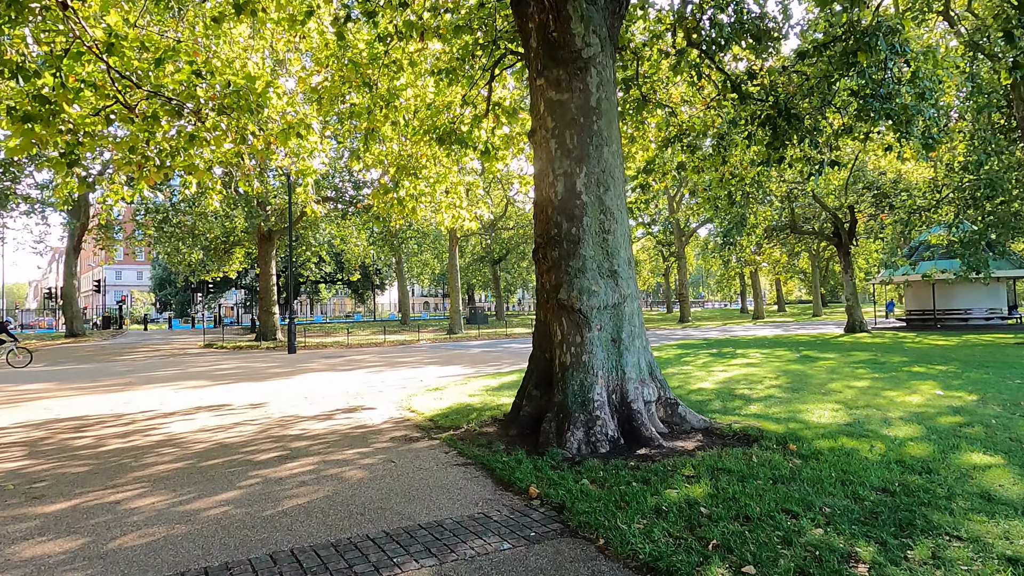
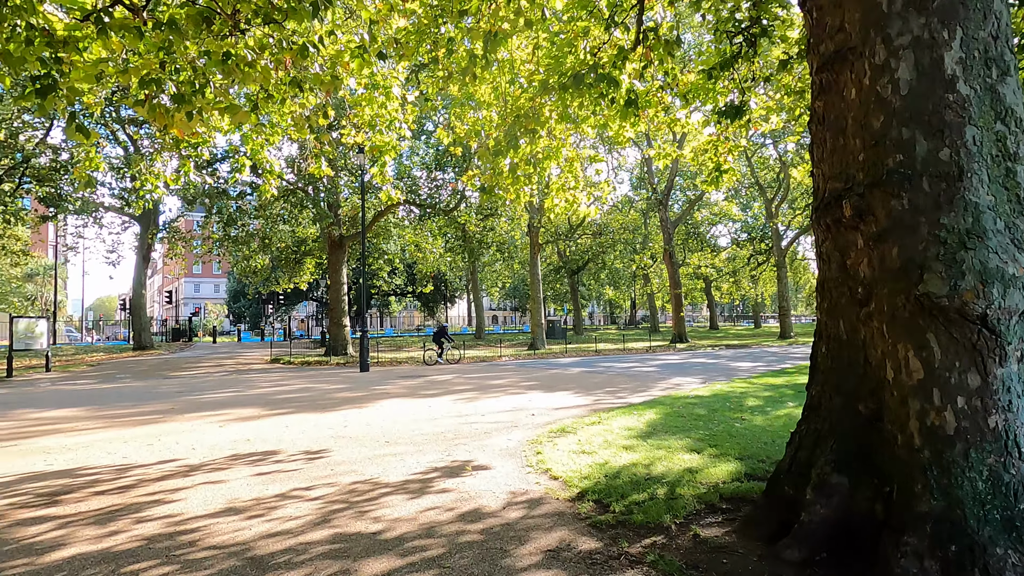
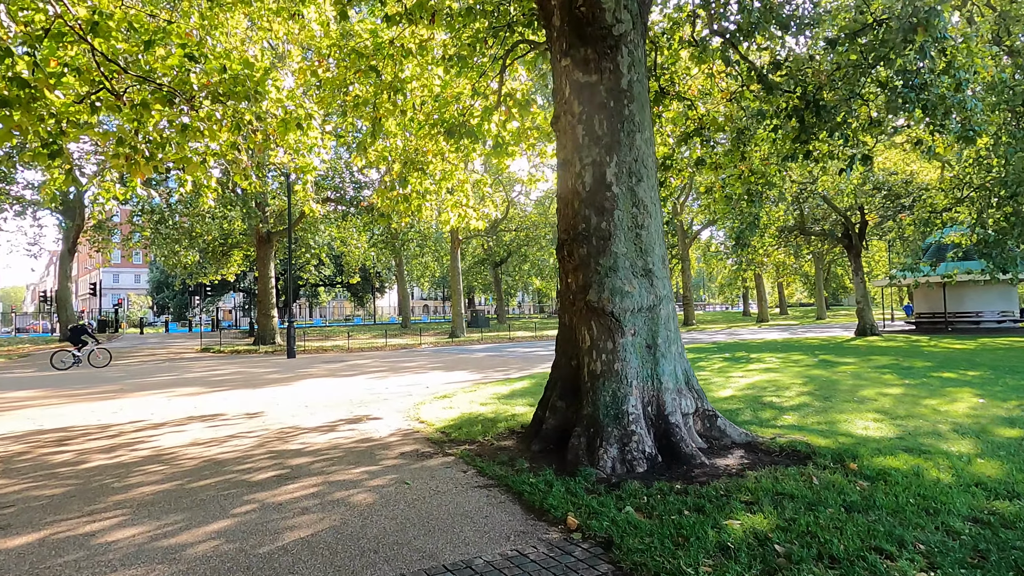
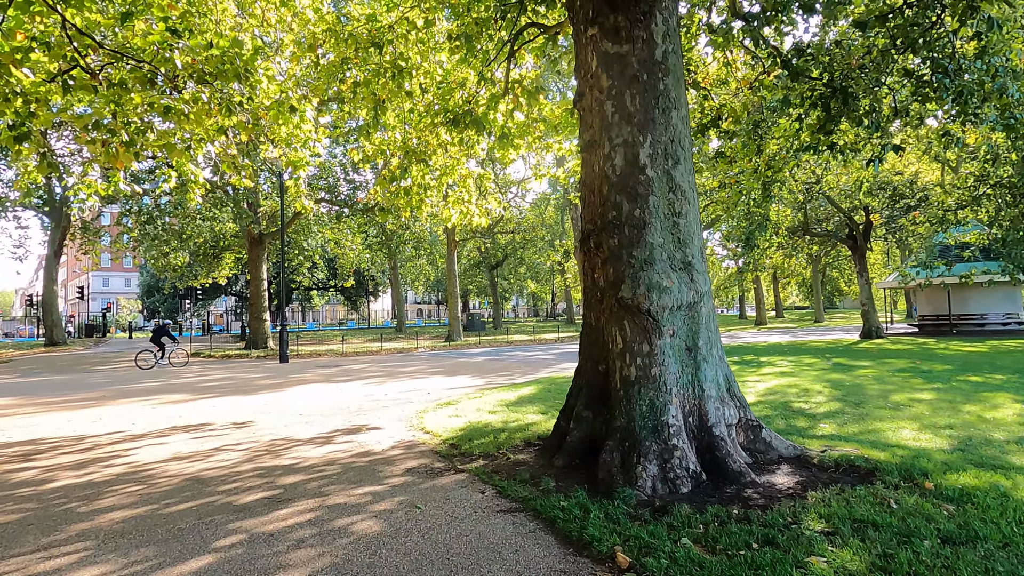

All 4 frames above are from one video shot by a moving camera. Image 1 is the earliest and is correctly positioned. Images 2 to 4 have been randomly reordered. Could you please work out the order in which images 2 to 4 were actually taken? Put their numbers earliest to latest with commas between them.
3, 4, 2
